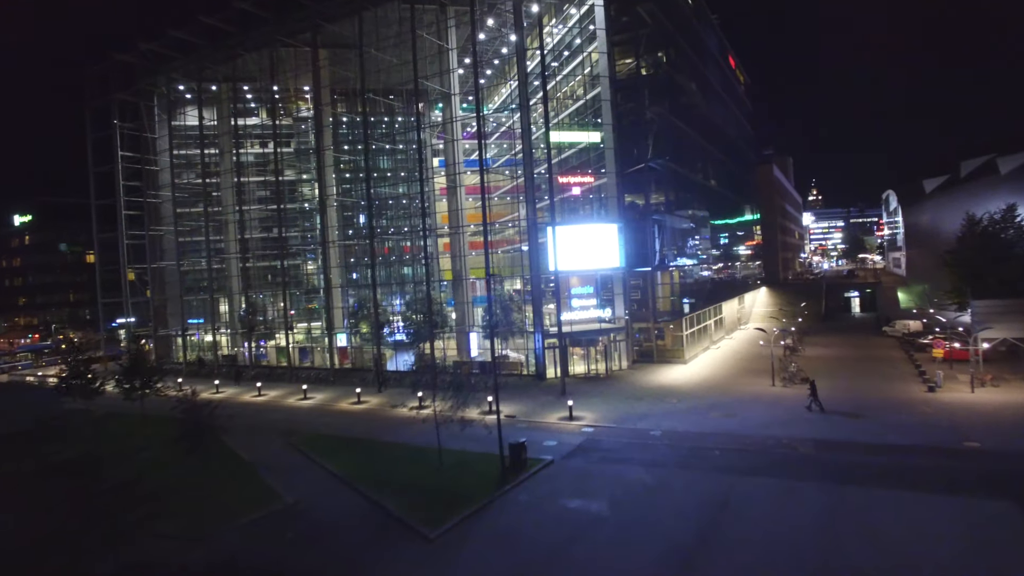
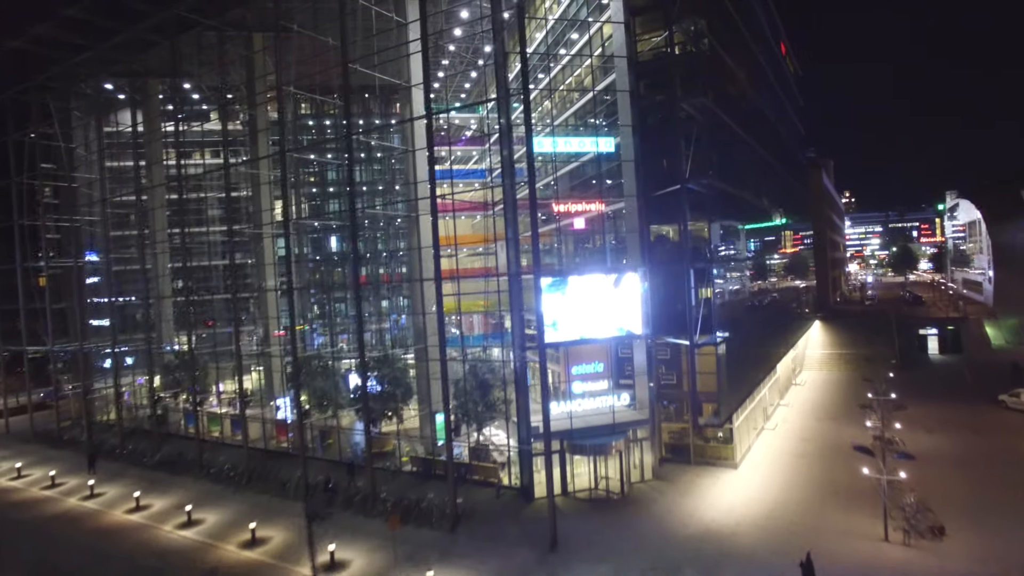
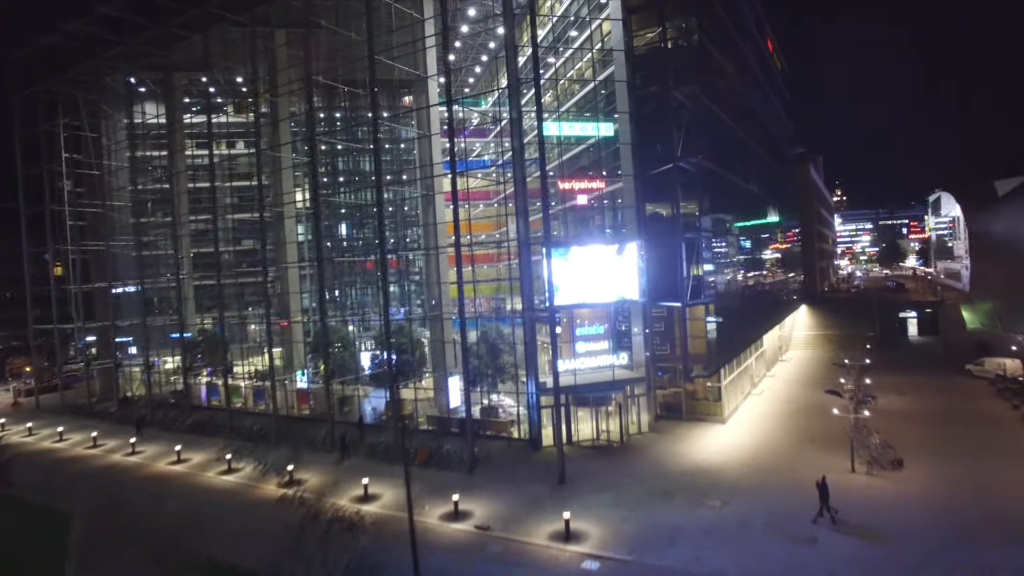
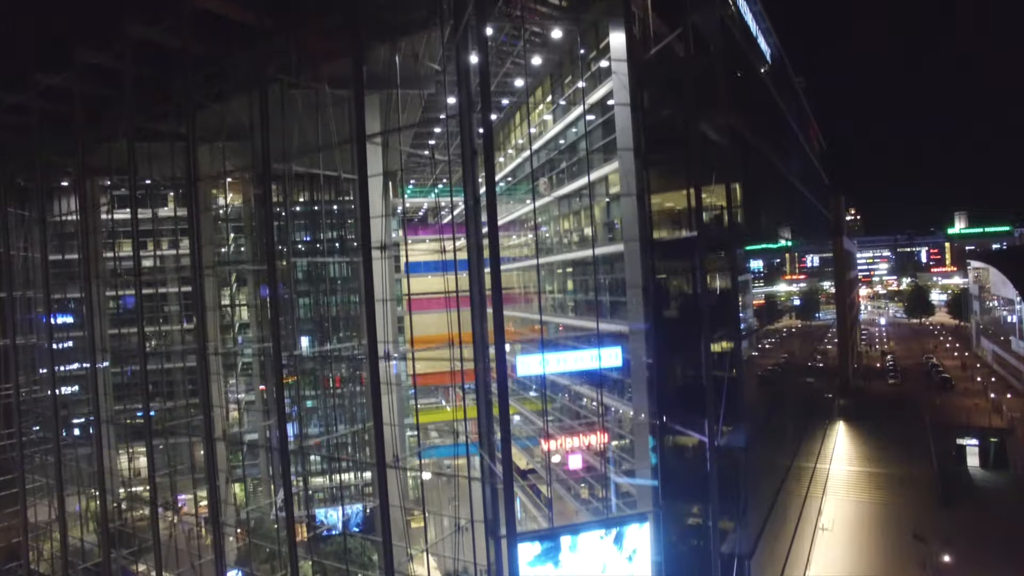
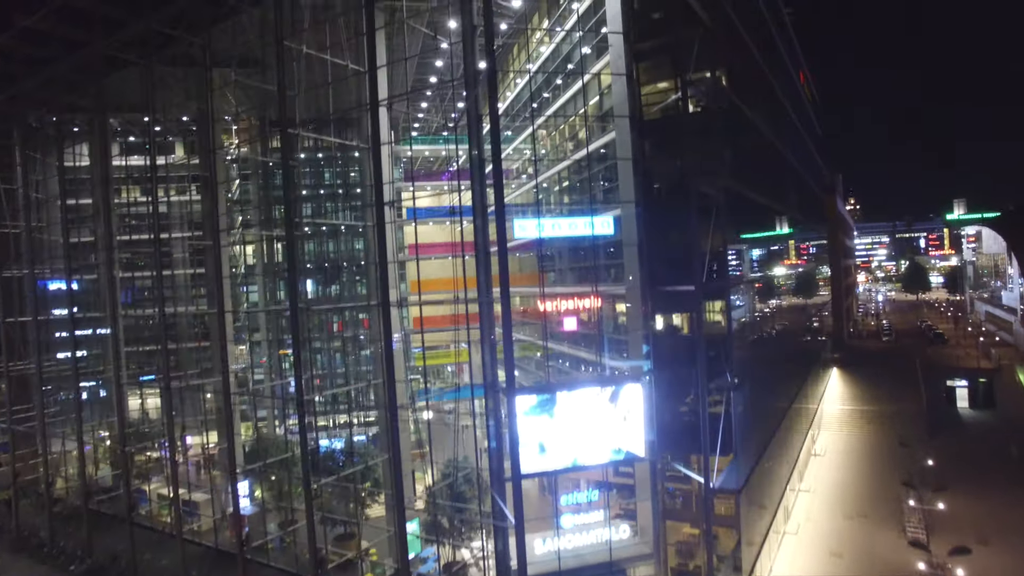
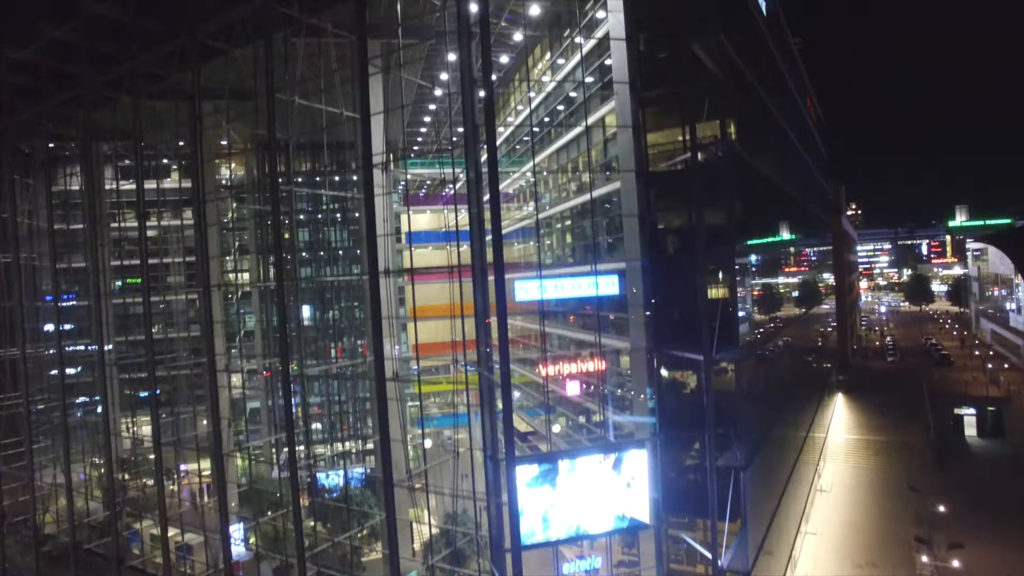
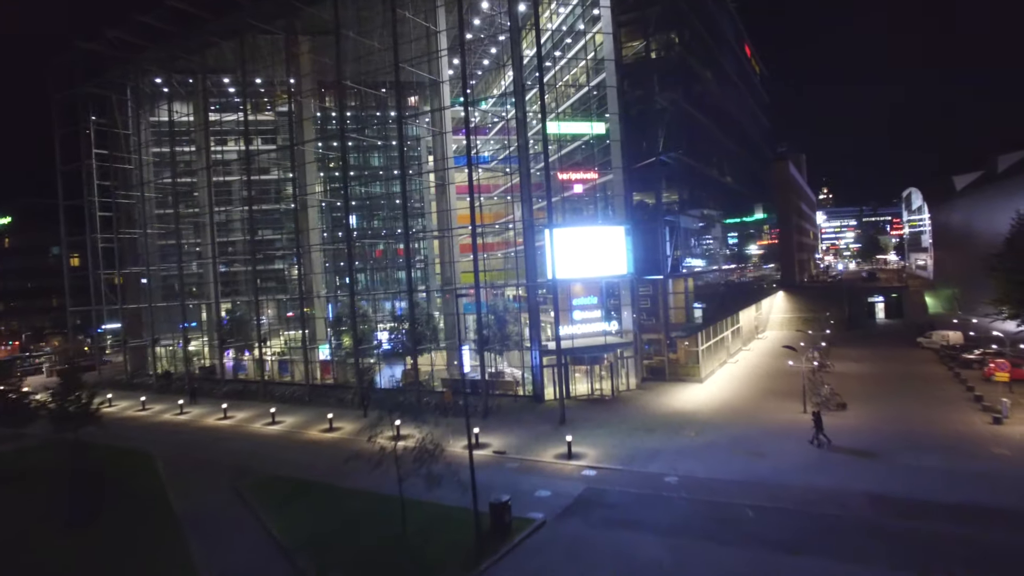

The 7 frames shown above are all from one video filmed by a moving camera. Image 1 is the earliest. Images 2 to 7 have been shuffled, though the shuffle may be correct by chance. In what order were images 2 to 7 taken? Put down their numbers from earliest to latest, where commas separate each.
7, 3, 2, 5, 6, 4
